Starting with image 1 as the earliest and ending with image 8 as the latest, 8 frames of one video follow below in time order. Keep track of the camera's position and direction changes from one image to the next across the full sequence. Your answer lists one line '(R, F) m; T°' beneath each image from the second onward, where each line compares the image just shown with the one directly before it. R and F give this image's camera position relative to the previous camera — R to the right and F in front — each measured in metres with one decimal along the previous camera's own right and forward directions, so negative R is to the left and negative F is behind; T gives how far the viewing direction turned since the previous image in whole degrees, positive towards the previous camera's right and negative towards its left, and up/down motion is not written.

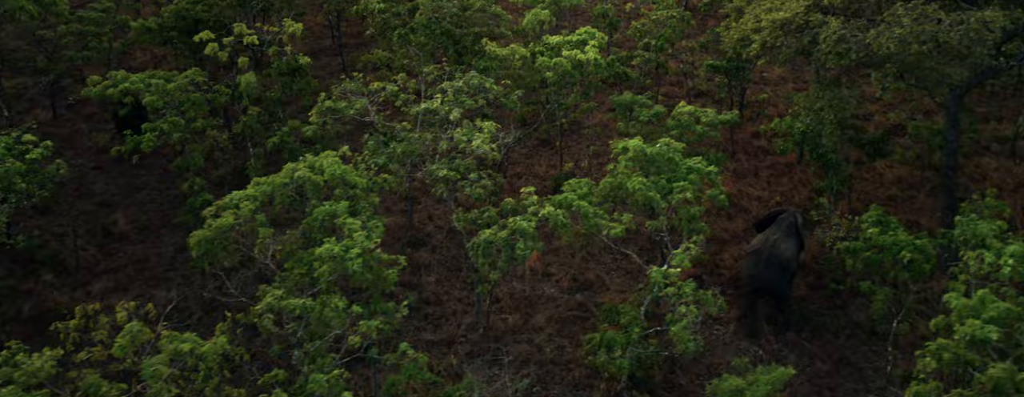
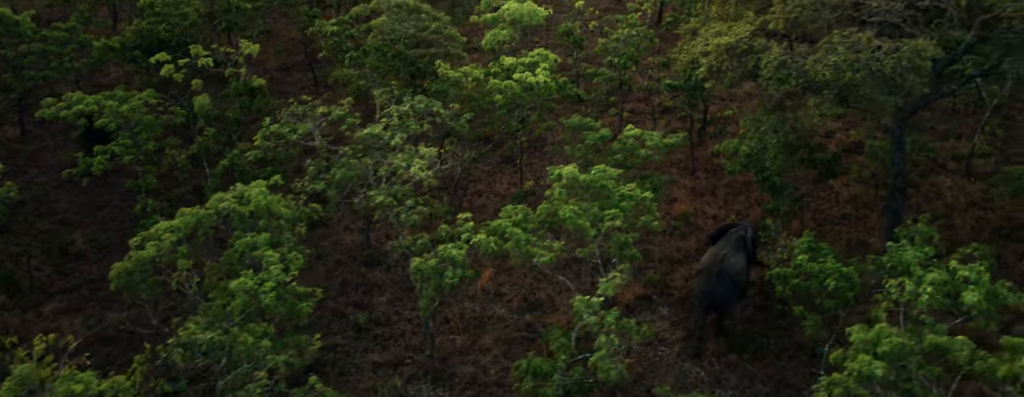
(+1.0, -0.3) m; 0°
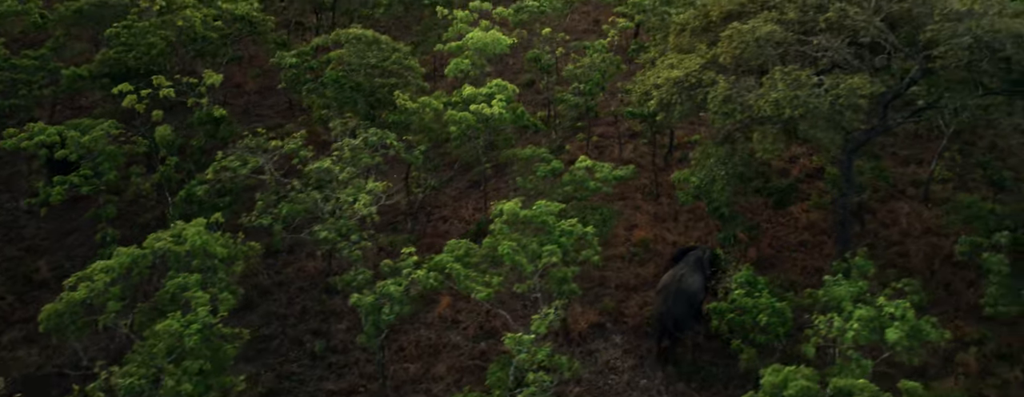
(+1.0, -0.4) m; 0°
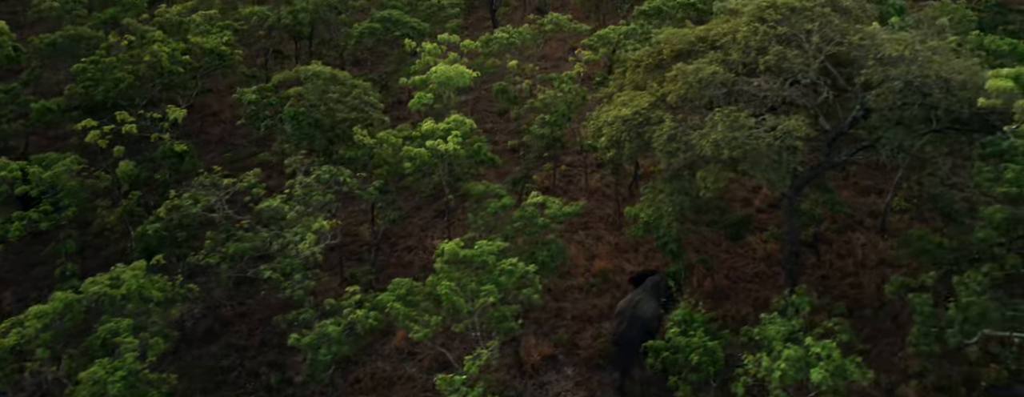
(+1.1, -0.5) m; 0°
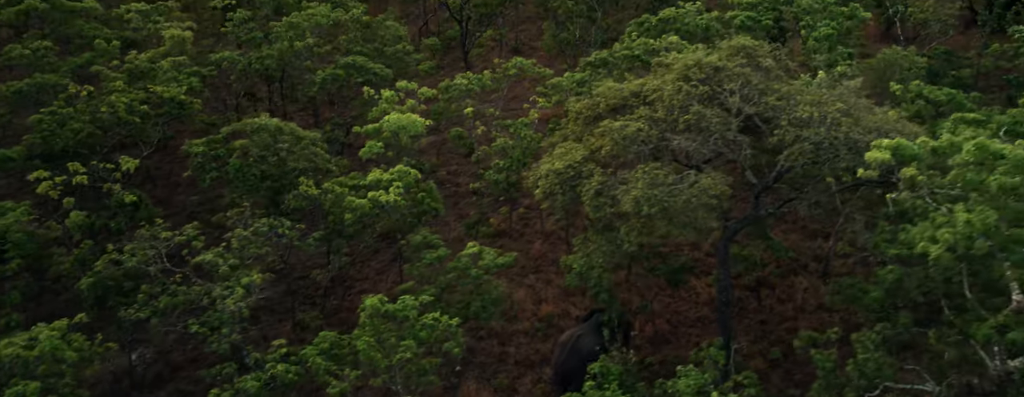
(+1.6, -0.8) m; -1°
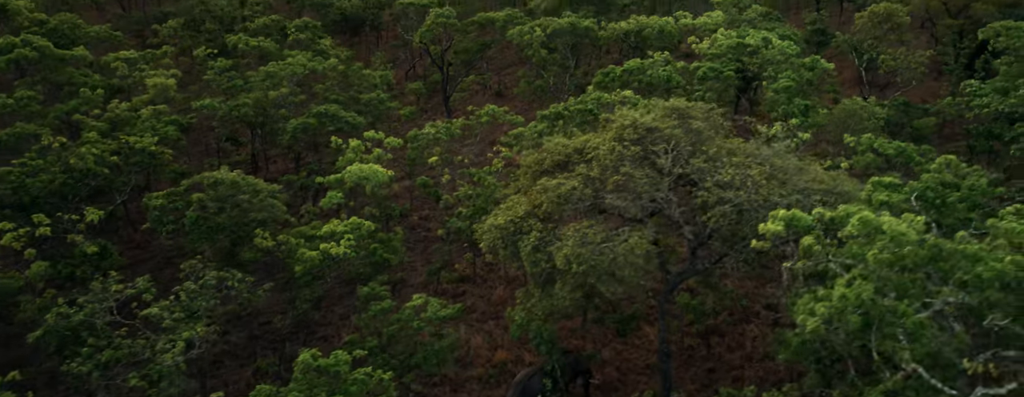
(+1.8, -0.9) m; -1°
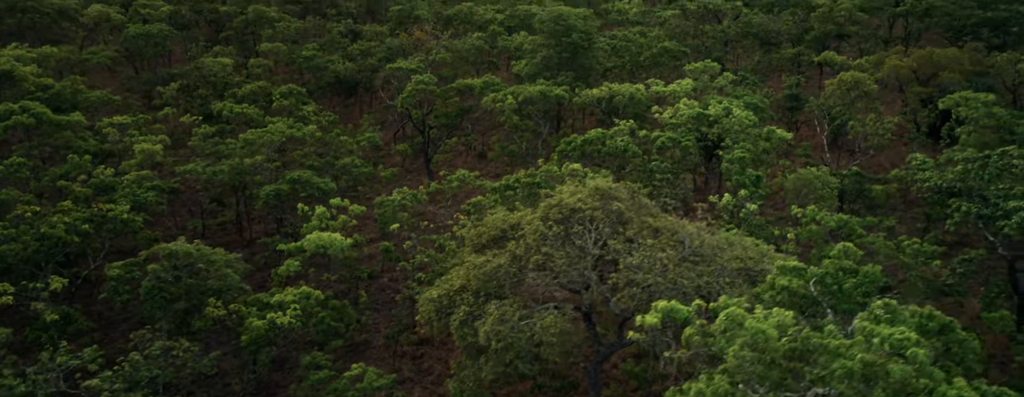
(+2.6, -1.2) m; -2°
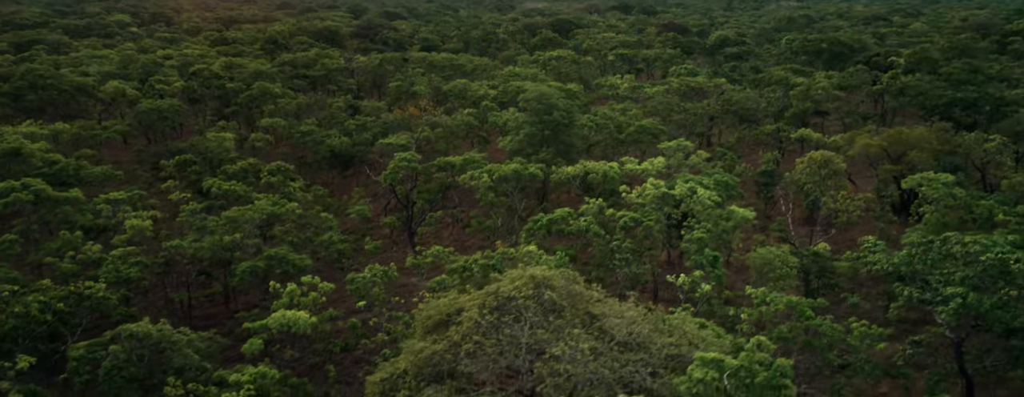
(+2.6, -1.2) m; -2°
